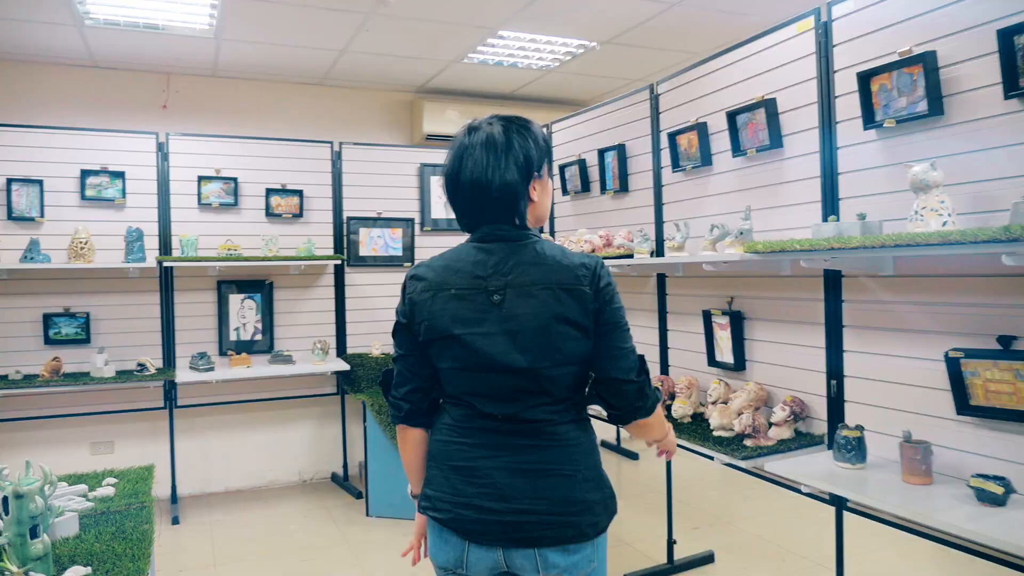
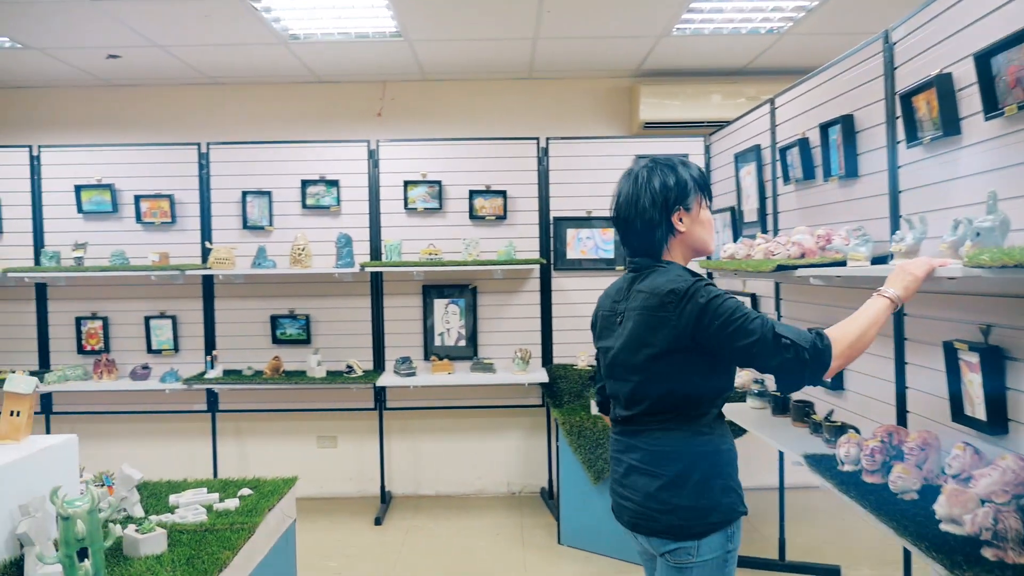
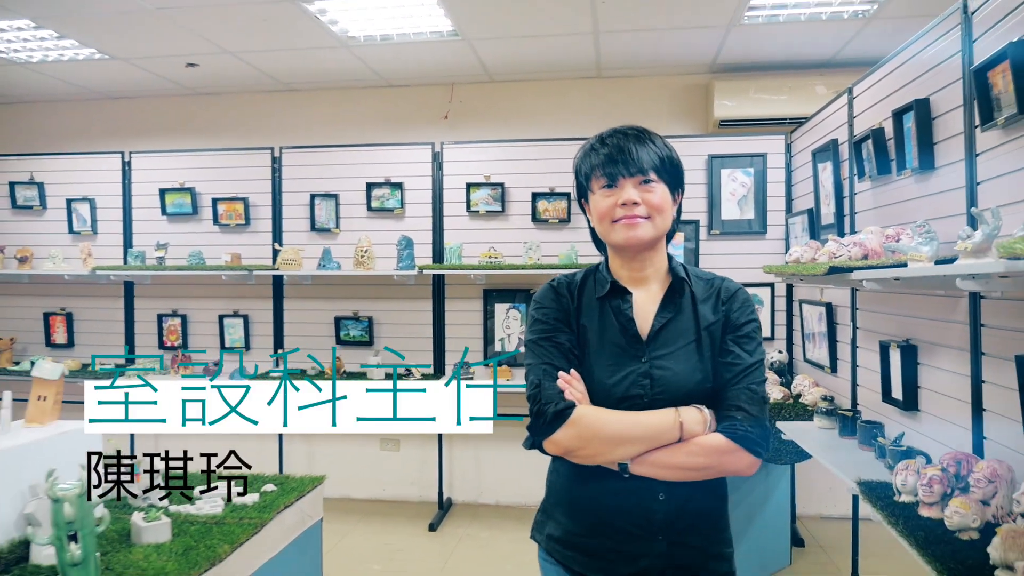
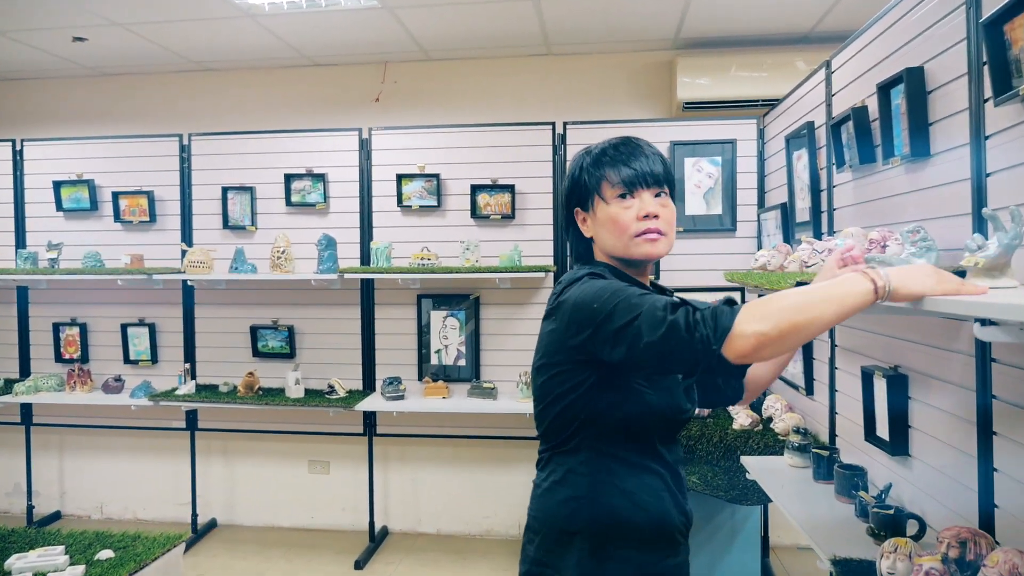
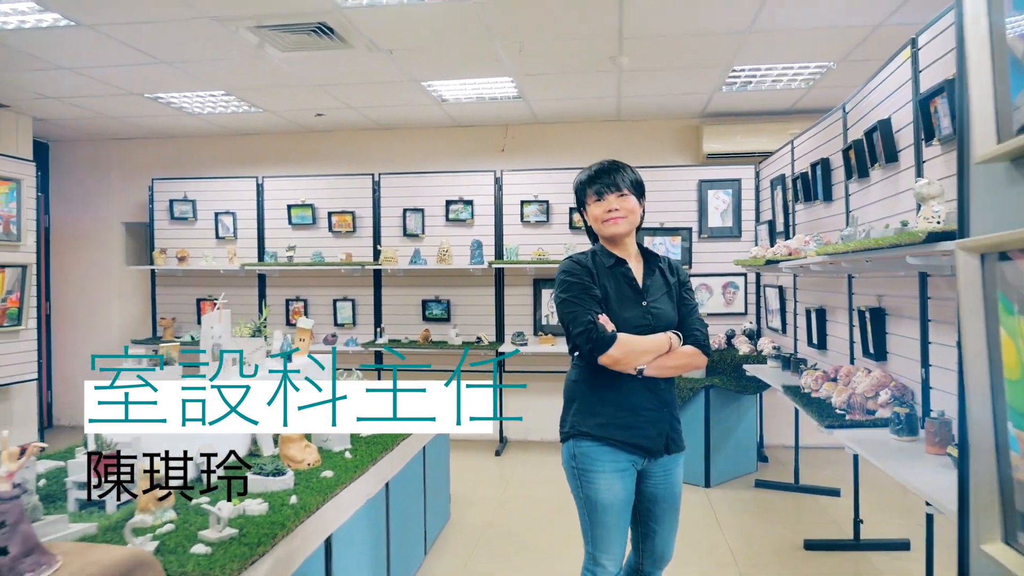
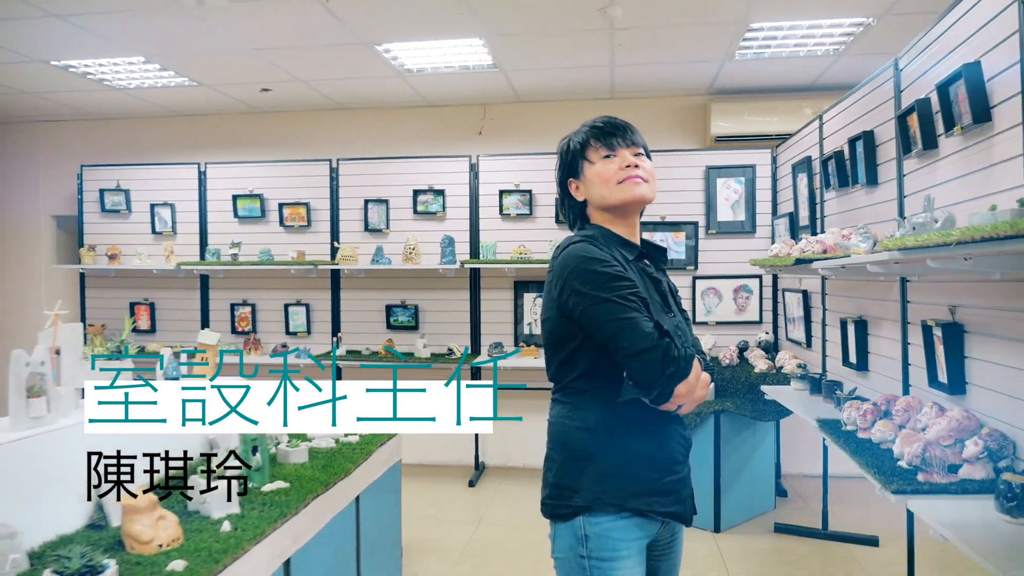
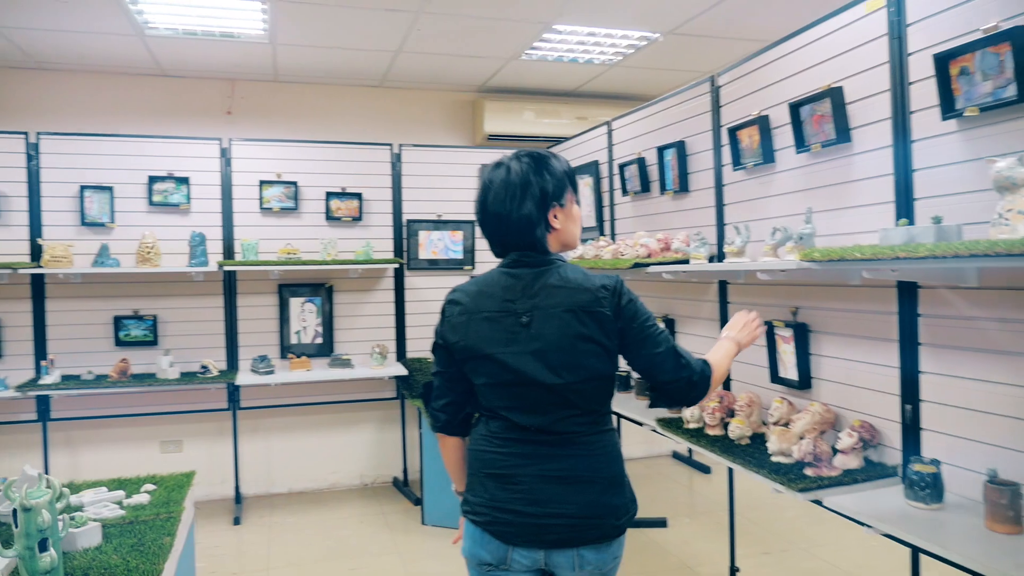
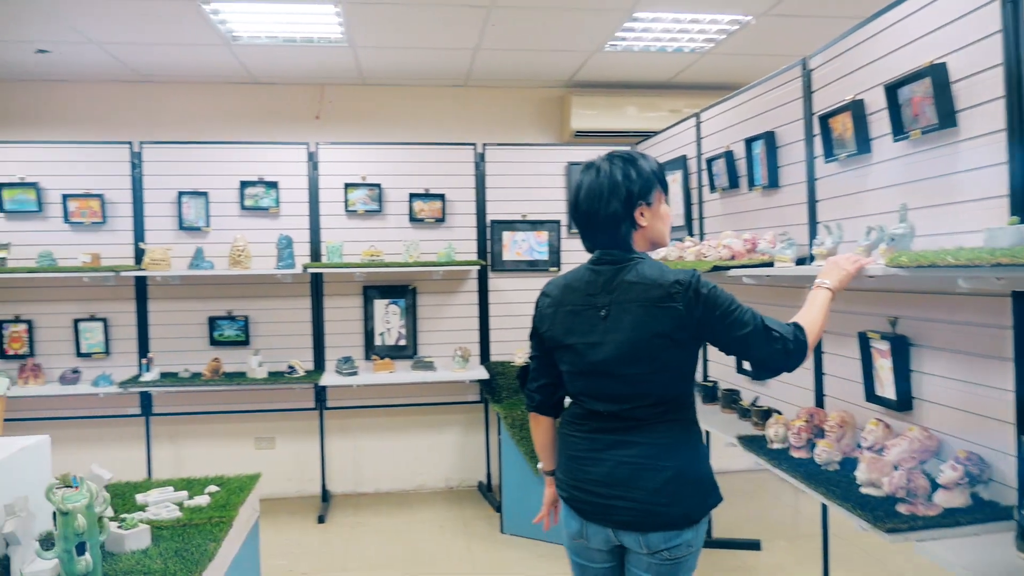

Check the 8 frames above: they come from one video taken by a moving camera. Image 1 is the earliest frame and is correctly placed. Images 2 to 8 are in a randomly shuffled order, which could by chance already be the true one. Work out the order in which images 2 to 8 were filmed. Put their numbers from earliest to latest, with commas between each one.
7, 8, 2, 4, 3, 6, 5
